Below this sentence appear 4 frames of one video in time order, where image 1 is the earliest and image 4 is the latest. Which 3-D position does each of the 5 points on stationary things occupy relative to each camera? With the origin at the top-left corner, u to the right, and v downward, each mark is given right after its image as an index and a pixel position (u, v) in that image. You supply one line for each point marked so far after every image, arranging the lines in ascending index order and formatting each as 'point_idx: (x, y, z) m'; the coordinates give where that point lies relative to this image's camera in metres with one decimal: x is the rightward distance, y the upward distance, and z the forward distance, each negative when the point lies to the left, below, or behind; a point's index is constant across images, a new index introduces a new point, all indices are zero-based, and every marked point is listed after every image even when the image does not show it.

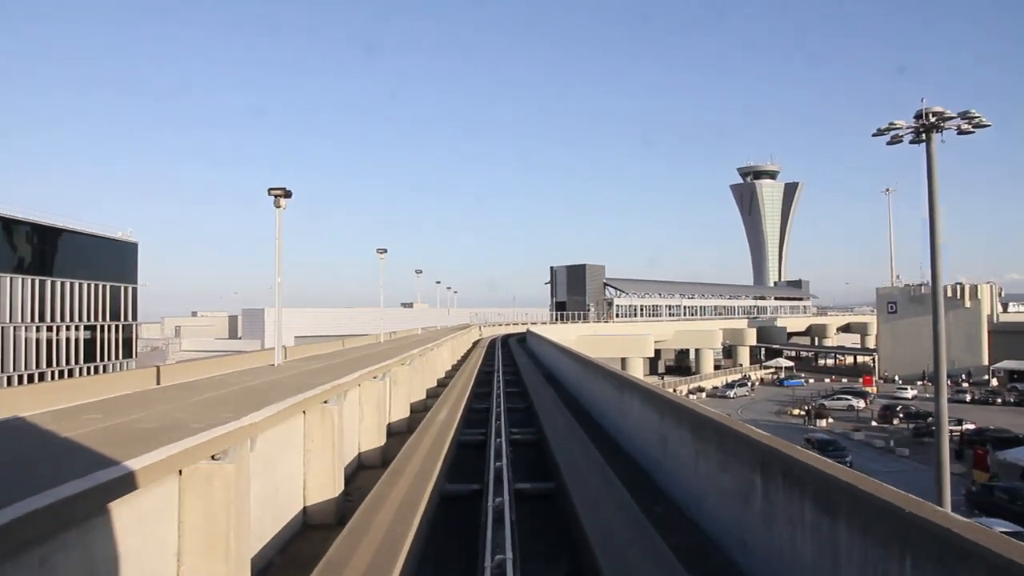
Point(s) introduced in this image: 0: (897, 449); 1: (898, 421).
0: (+7.6, -3.2, +14.3) m
1: (+9.3, -3.2, +17.6) m
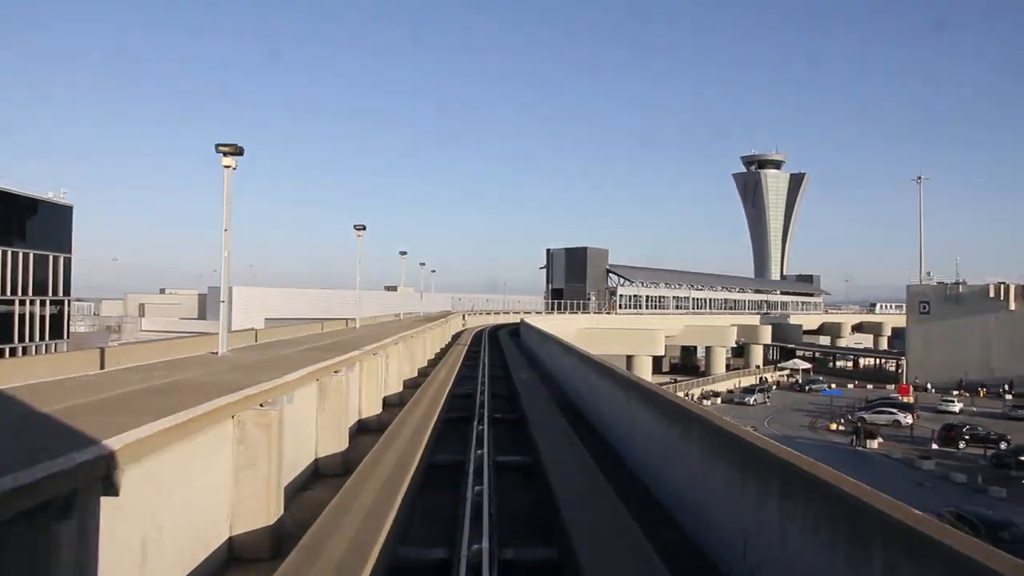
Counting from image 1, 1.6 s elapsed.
0: (+7.4, -3.1, +11.3) m
1: (+9.1, -3.2, +14.6) m
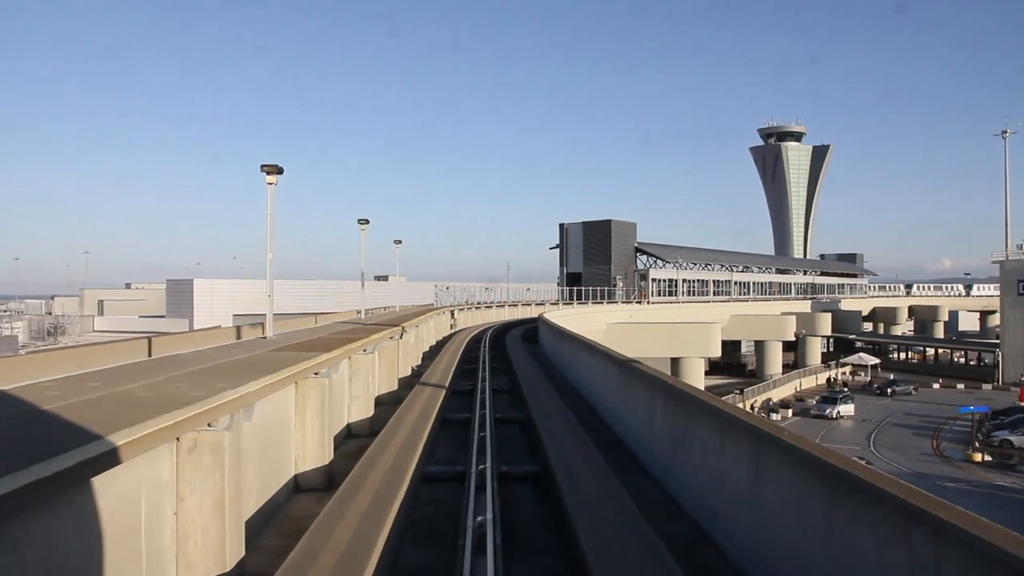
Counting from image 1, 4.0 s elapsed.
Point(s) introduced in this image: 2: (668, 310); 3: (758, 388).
0: (+7.6, -2.8, +6.3) m
1: (+9.3, -2.7, +9.7) m
2: (+4.1, -0.6, +19.6) m
3: (+6.1, -2.5, +18.1) m
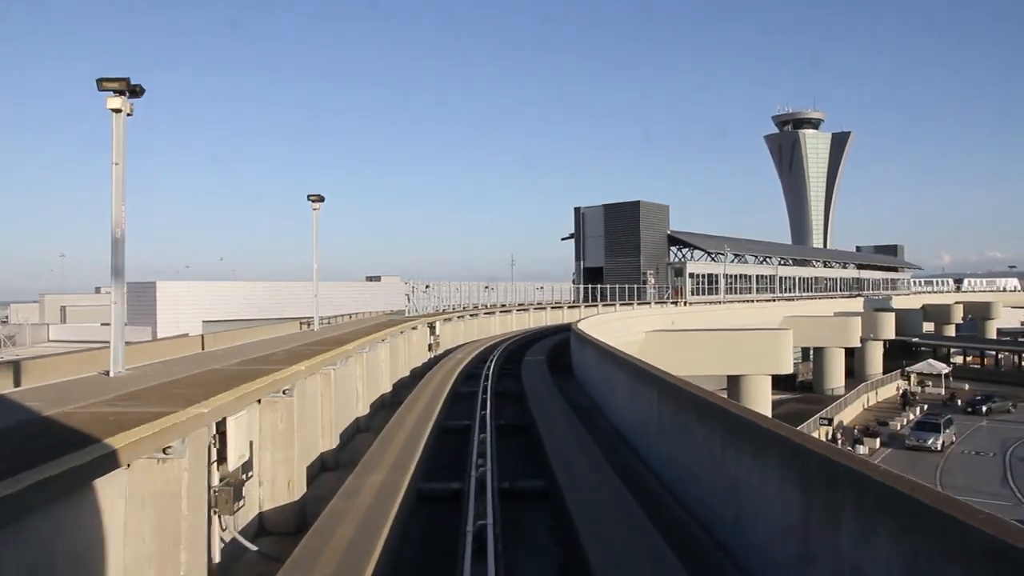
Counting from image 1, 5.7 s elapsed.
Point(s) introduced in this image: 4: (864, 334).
0: (+7.7, -2.6, +2.6) m
1: (+9.4, -2.6, +6.0) m
2: (+4.2, -0.5, +15.9) m
3: (+6.2, -2.4, +14.4) m
4: (+9.5, -1.2, +20.0) m
